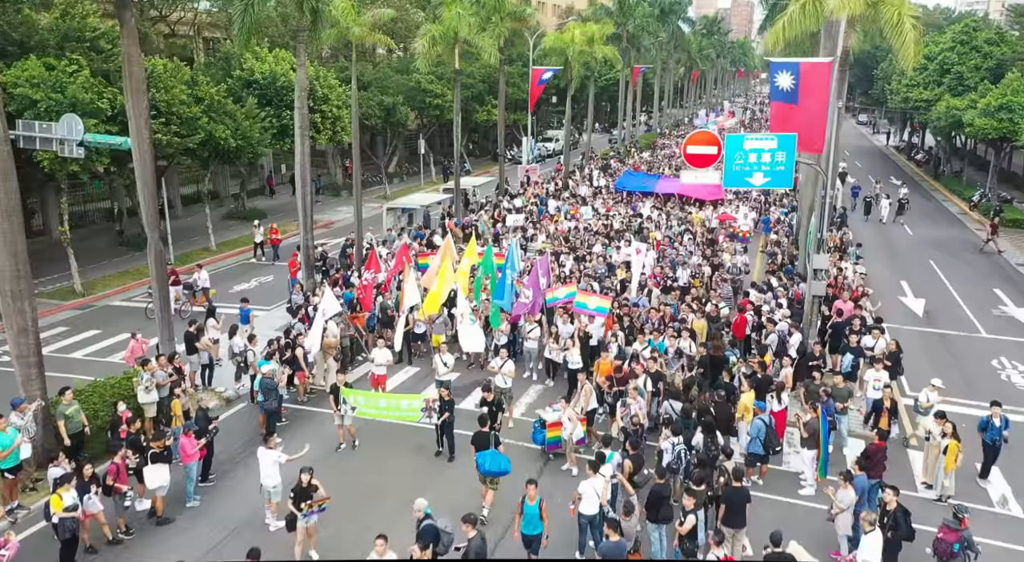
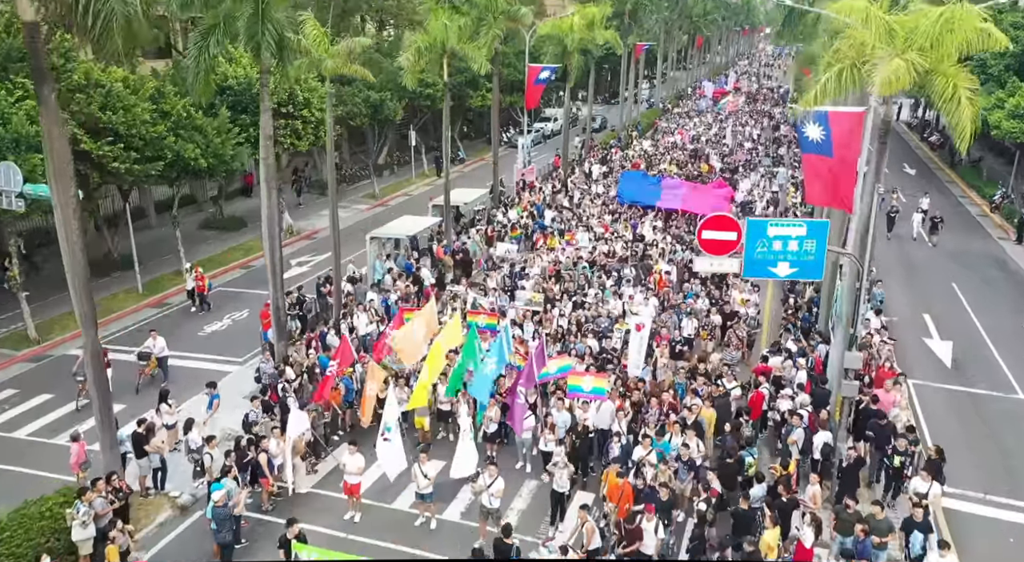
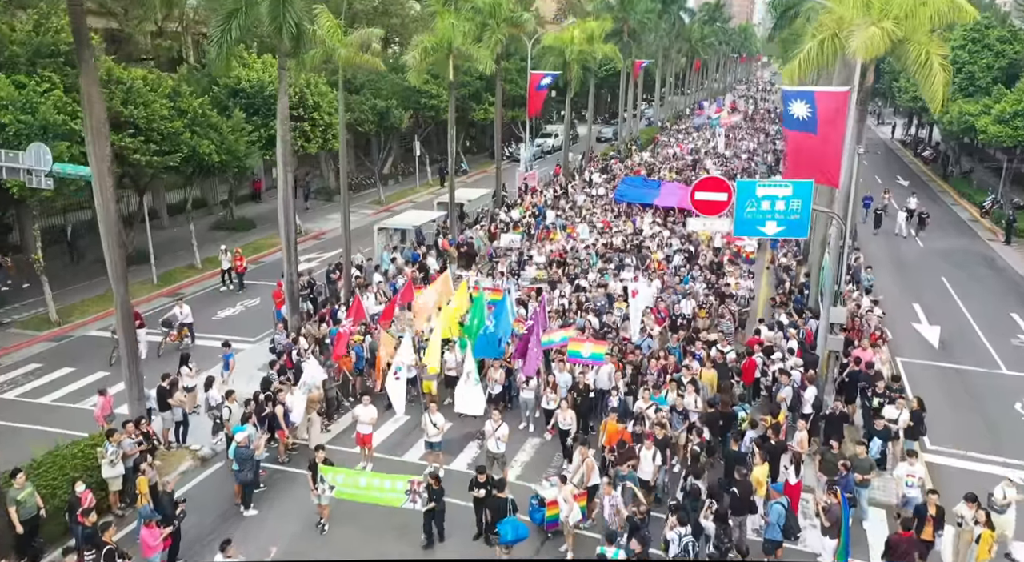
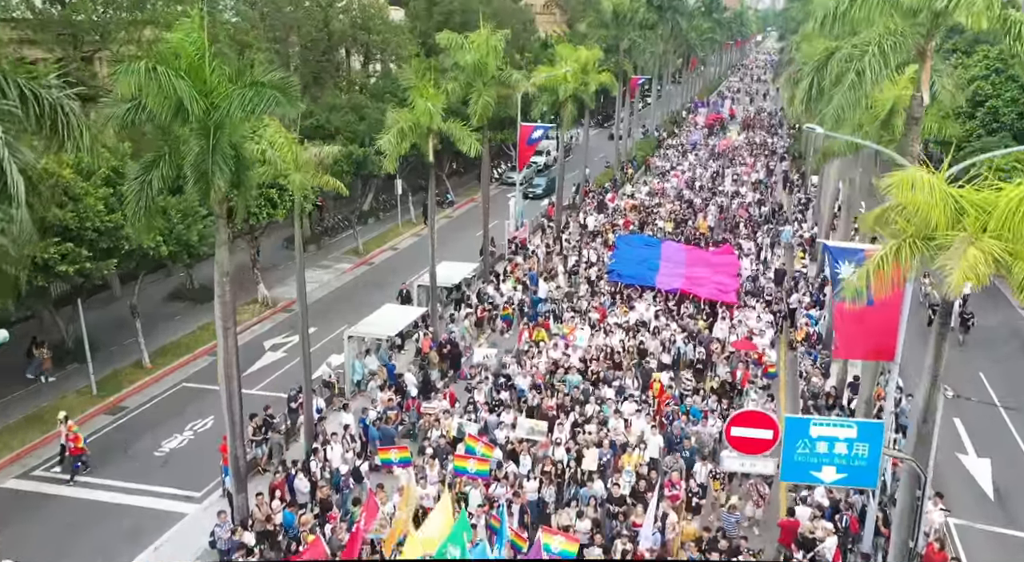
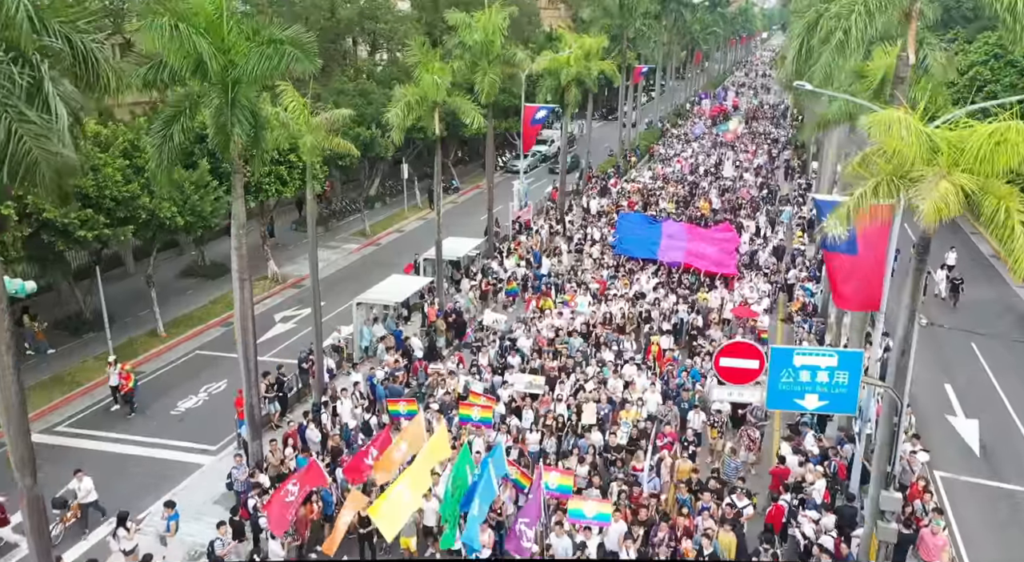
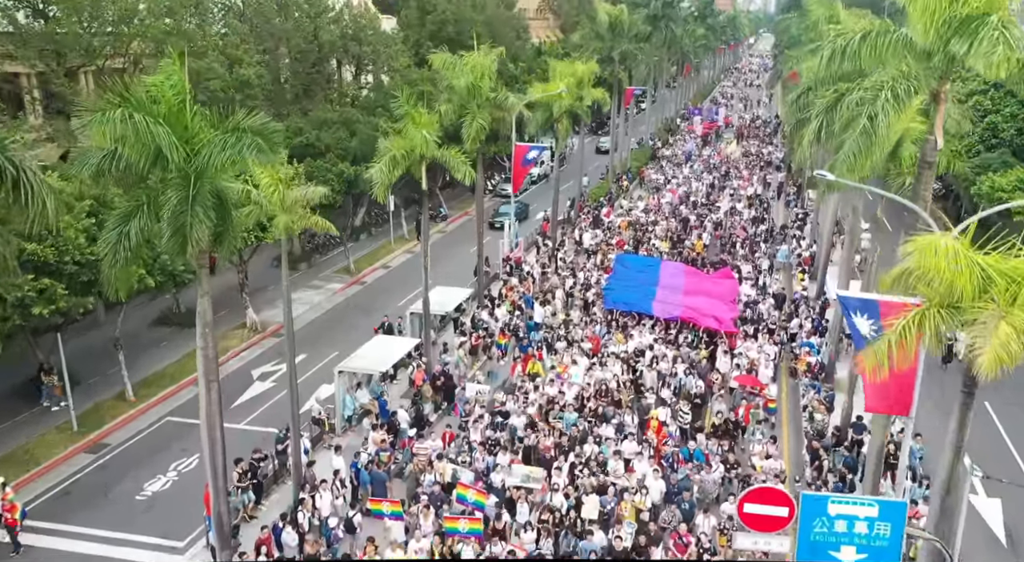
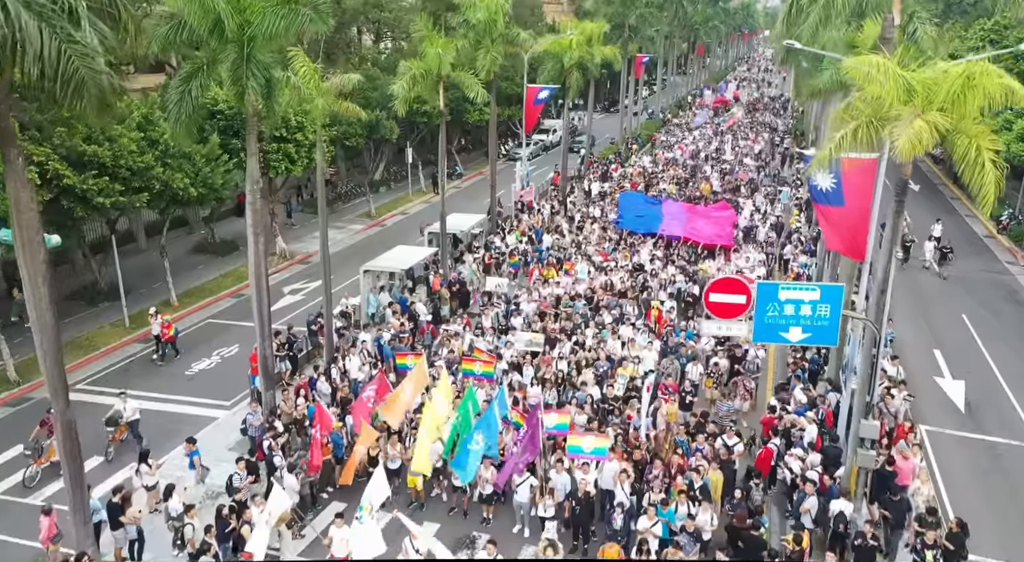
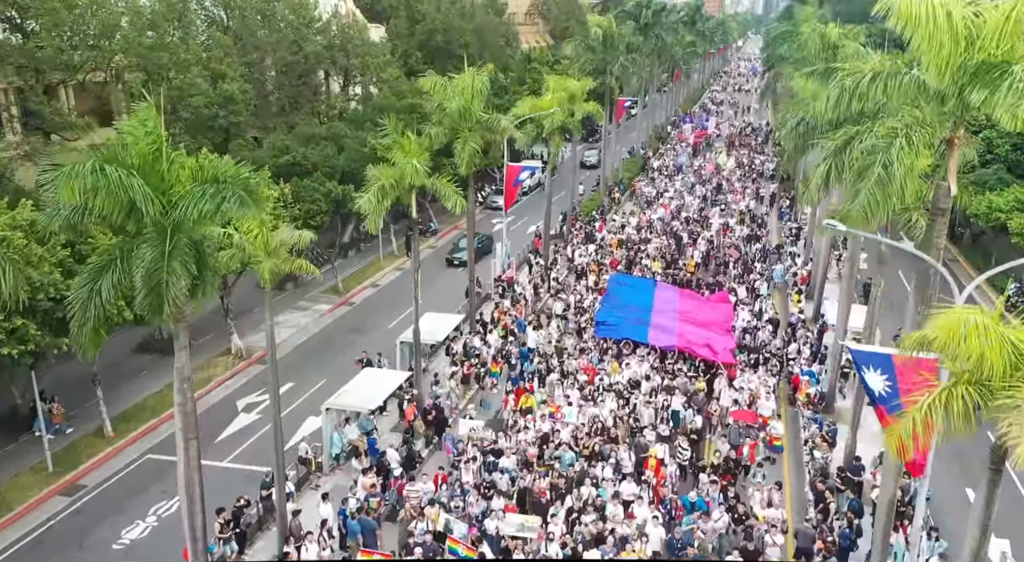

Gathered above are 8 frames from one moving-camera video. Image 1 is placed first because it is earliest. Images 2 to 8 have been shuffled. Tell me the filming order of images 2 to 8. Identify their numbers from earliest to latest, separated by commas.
3, 2, 7, 5, 4, 6, 8
